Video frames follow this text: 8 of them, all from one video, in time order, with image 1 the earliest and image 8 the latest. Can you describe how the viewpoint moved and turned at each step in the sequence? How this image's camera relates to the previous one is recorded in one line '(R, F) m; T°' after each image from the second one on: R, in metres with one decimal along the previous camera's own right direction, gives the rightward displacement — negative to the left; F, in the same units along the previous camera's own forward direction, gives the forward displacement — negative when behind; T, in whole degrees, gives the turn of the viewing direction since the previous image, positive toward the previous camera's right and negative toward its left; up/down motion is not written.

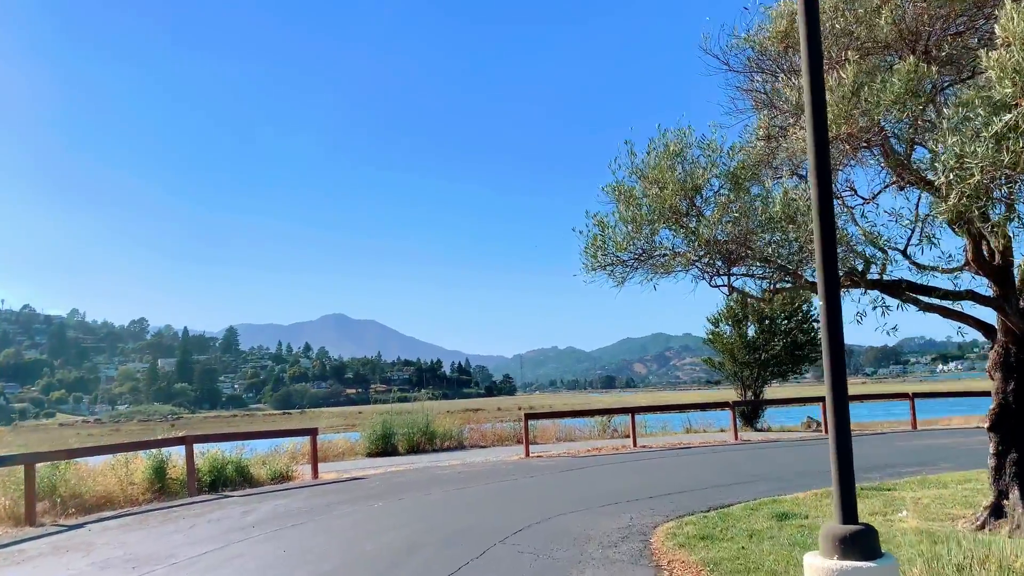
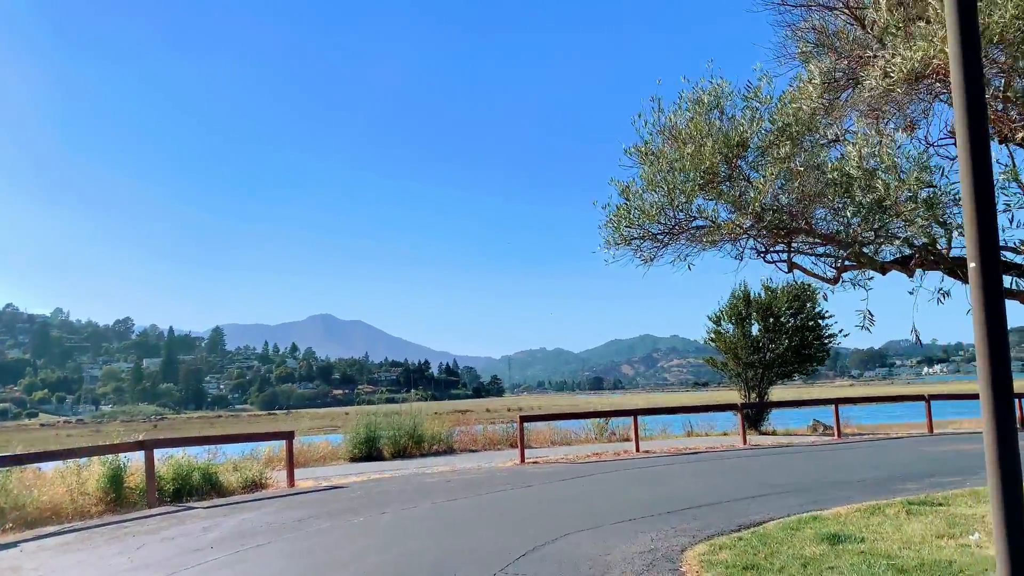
(-0.2, +1.3) m; +1°
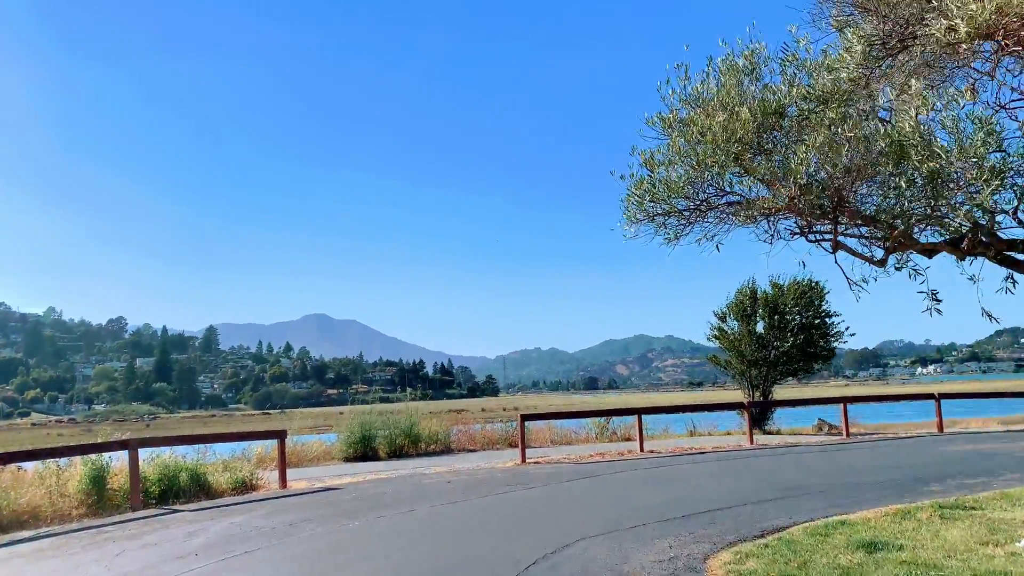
(-0.1, +0.6) m; 0°
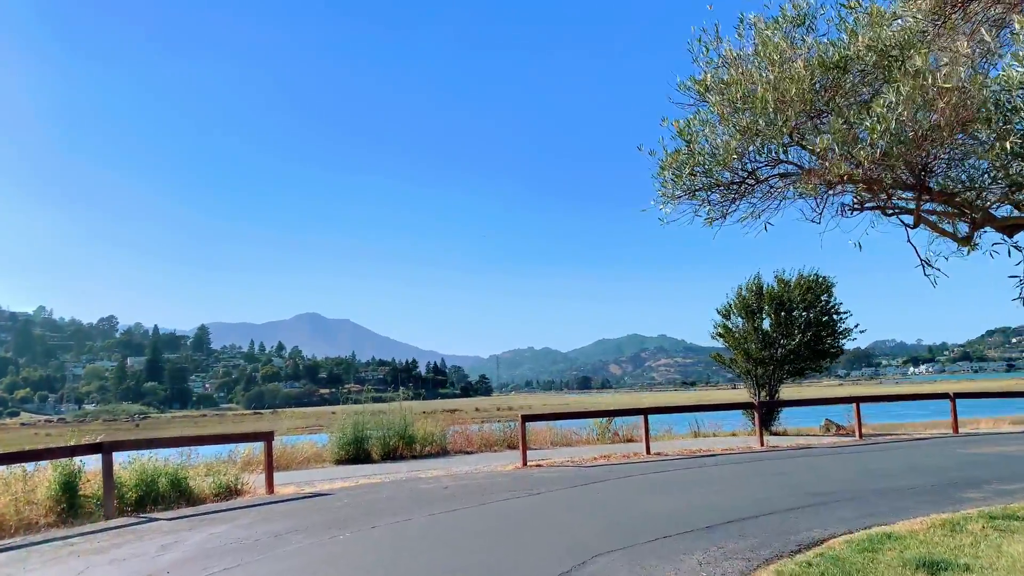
(-0.2, +0.8) m; +1°
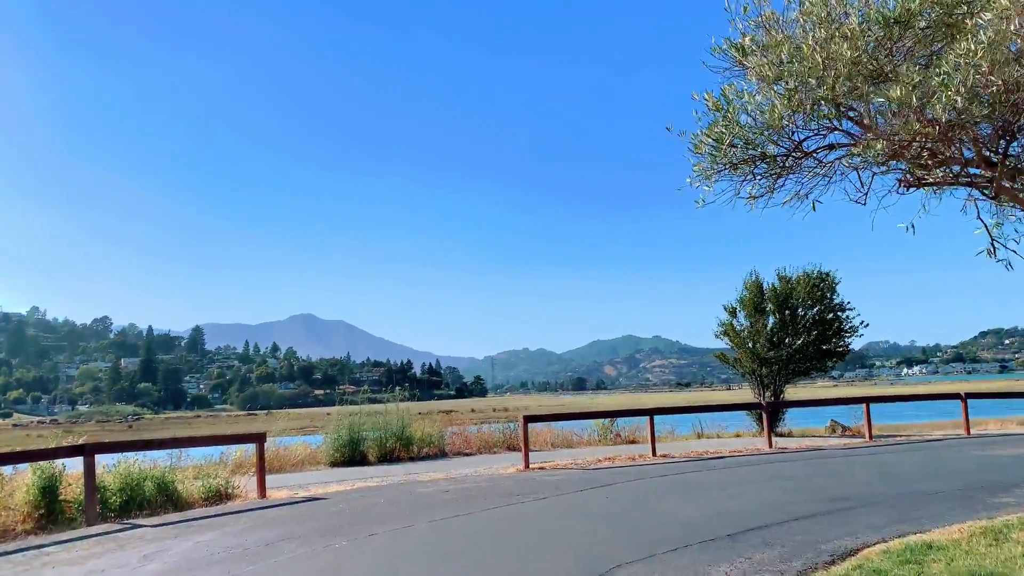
(-0.1, +0.5) m; 0°
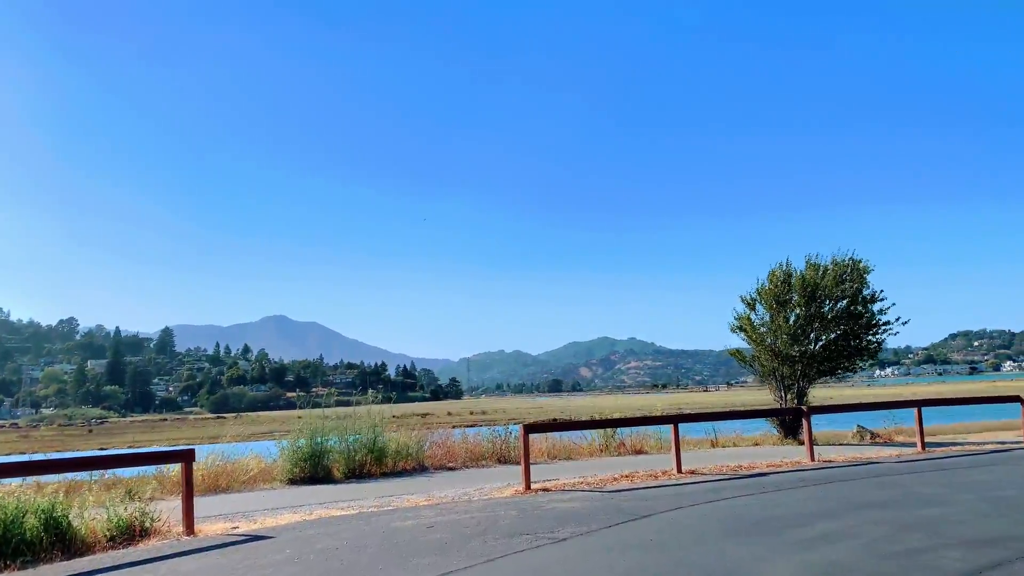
(-0.4, +2.8) m; +2°
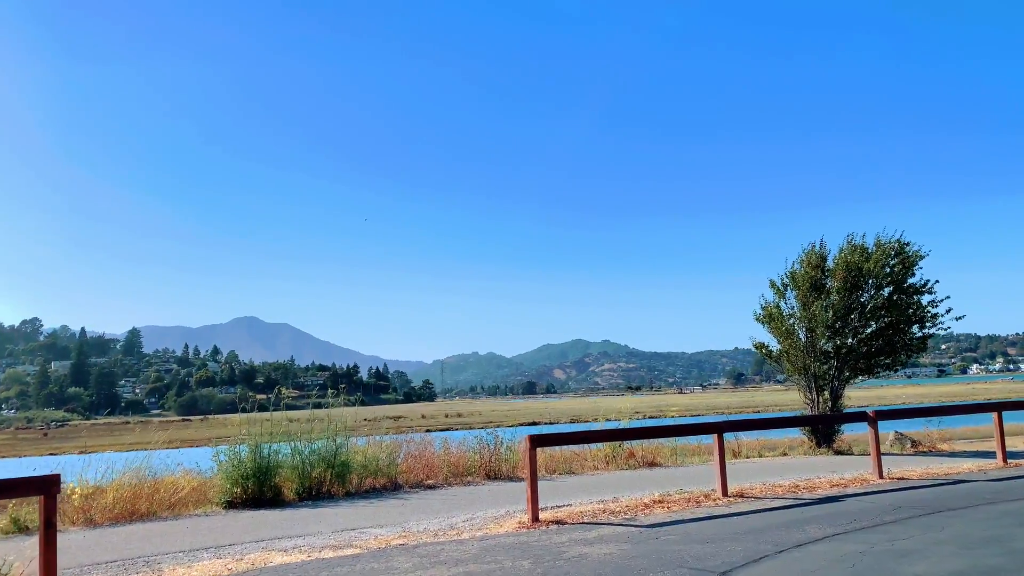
(-0.4, +3.0) m; +2°
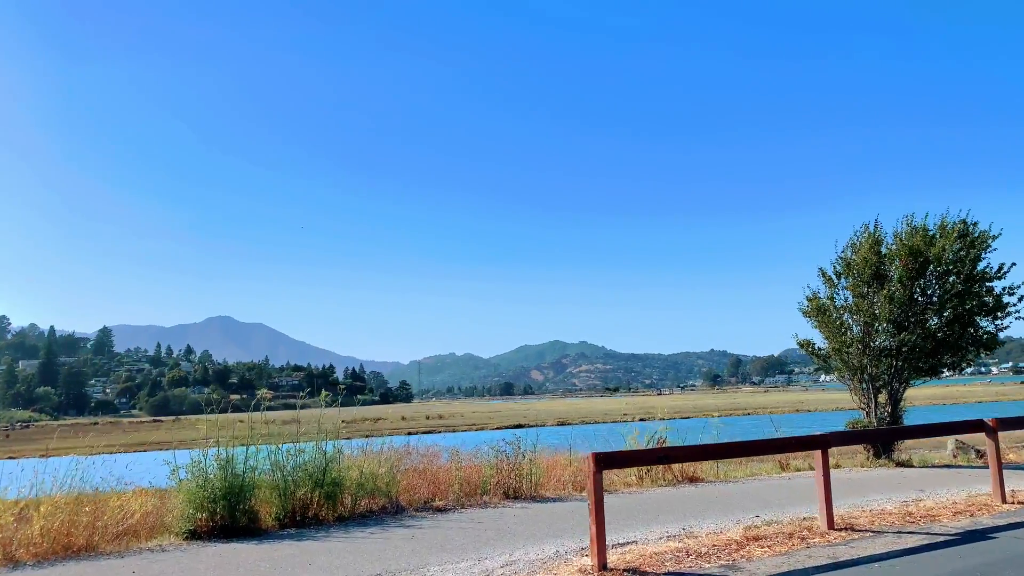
(-0.8, +2.3) m; +2°
